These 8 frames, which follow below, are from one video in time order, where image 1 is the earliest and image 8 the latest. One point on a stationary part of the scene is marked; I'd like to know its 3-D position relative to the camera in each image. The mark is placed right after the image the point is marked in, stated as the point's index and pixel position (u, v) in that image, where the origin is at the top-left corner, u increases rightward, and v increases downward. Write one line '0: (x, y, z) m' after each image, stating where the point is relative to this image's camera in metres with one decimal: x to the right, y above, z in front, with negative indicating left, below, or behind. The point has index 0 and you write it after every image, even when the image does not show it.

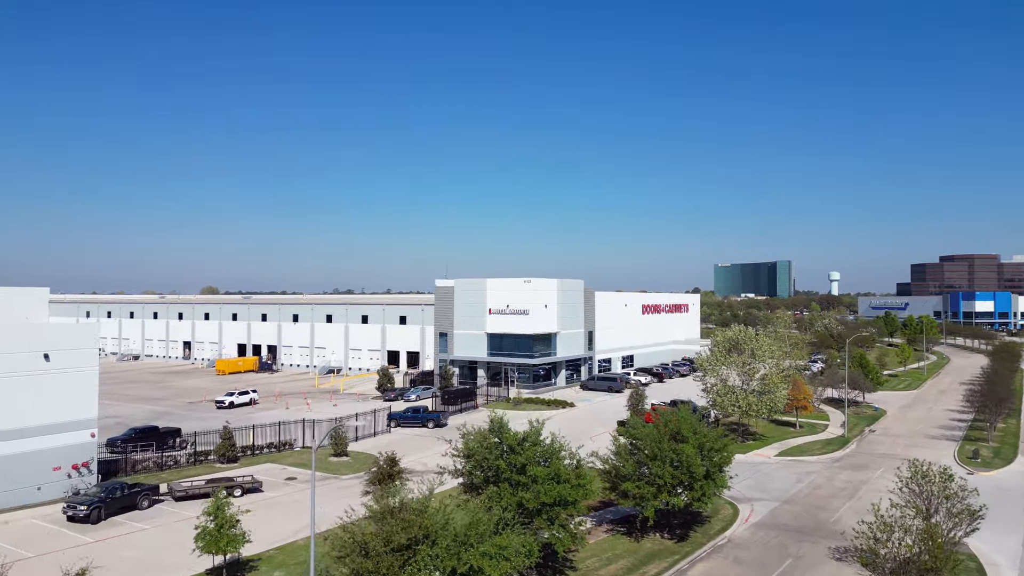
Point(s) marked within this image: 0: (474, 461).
0: (-1.1, -4.9, +18.4) m
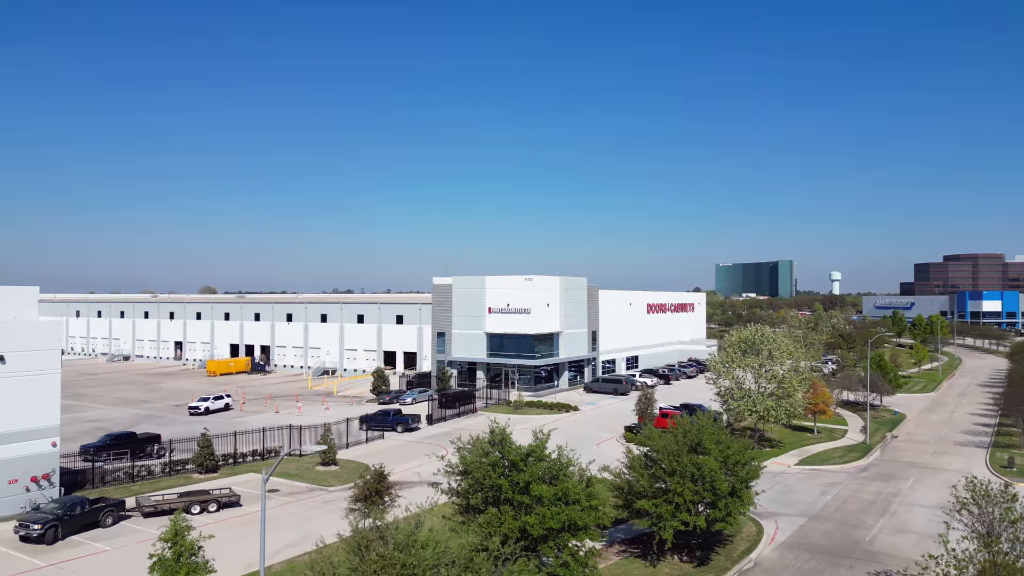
0: (-1.0, -4.8, +16.1) m
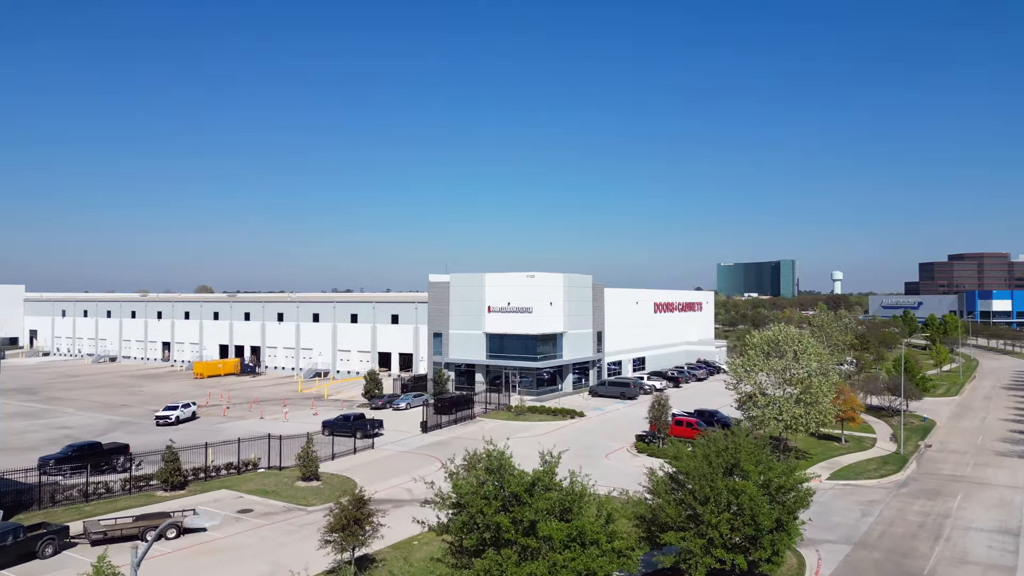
0: (-1.0, -4.6, +13.1) m
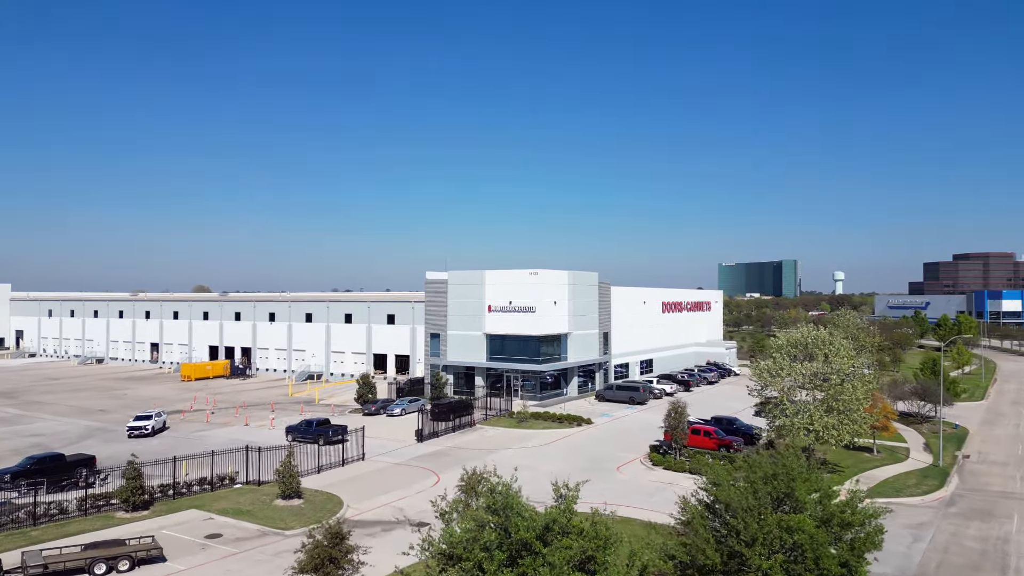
0: (-0.8, -4.4, +10.3) m
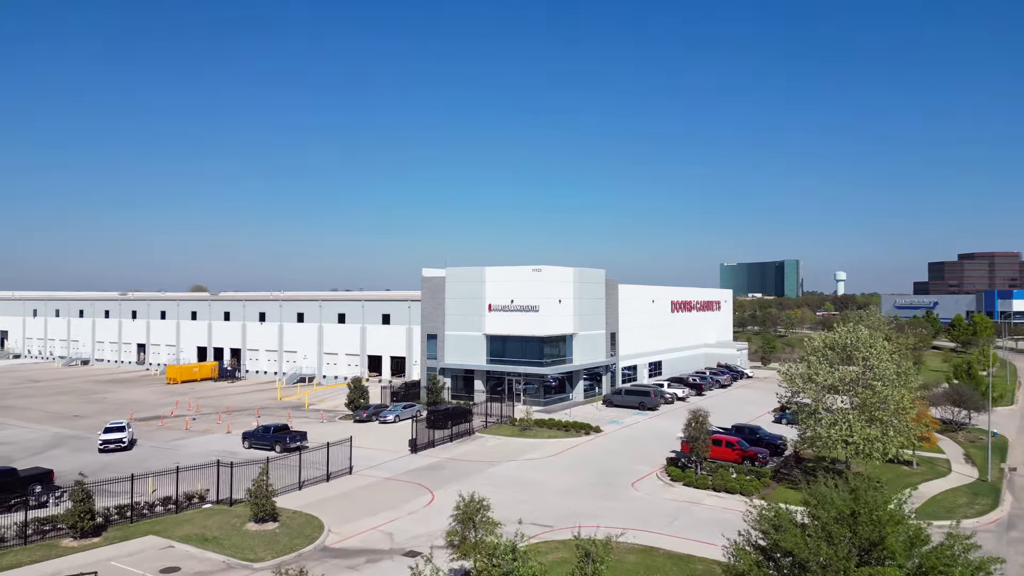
0: (-0.7, -4.3, +7.3) m
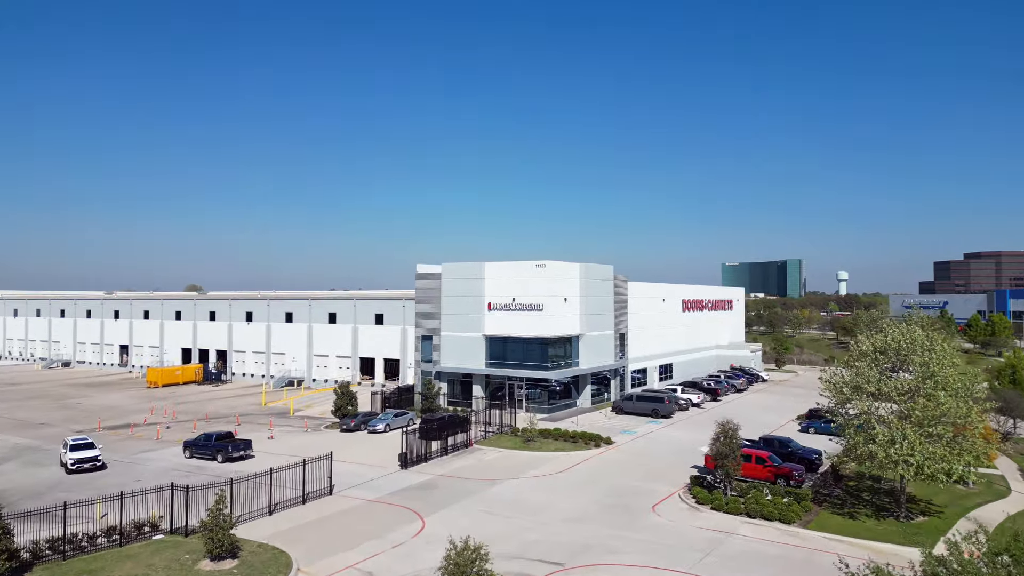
0: (-0.6, -4.1, +3.9) m
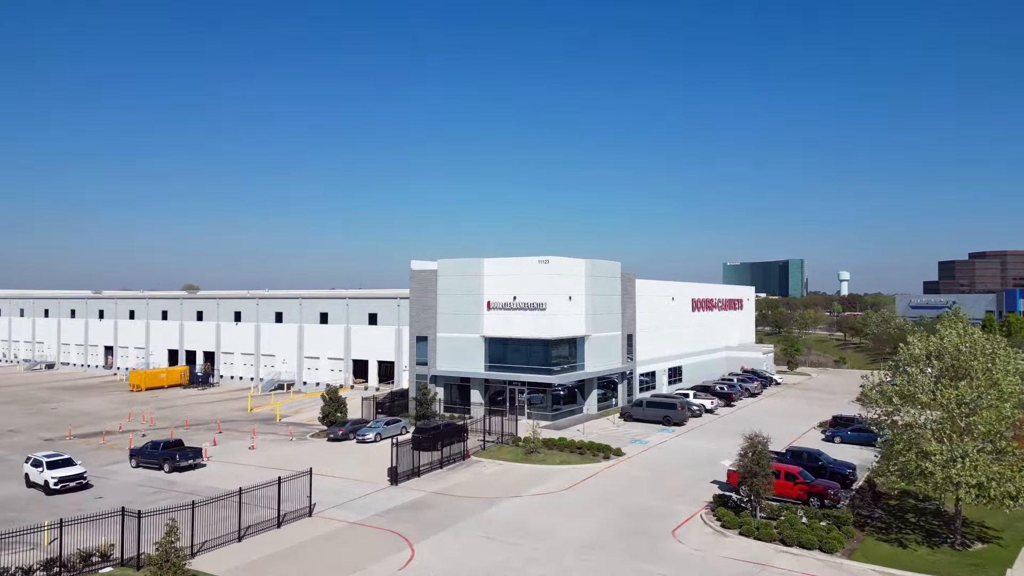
0: (-0.6, -3.9, +1.2) m
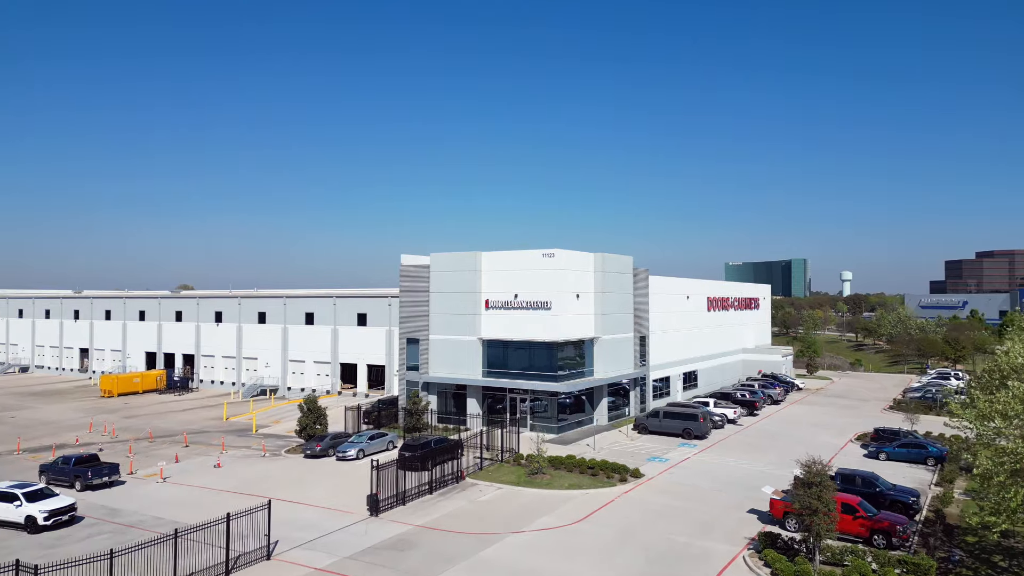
0: (-0.5, -3.7, -2.7) m
